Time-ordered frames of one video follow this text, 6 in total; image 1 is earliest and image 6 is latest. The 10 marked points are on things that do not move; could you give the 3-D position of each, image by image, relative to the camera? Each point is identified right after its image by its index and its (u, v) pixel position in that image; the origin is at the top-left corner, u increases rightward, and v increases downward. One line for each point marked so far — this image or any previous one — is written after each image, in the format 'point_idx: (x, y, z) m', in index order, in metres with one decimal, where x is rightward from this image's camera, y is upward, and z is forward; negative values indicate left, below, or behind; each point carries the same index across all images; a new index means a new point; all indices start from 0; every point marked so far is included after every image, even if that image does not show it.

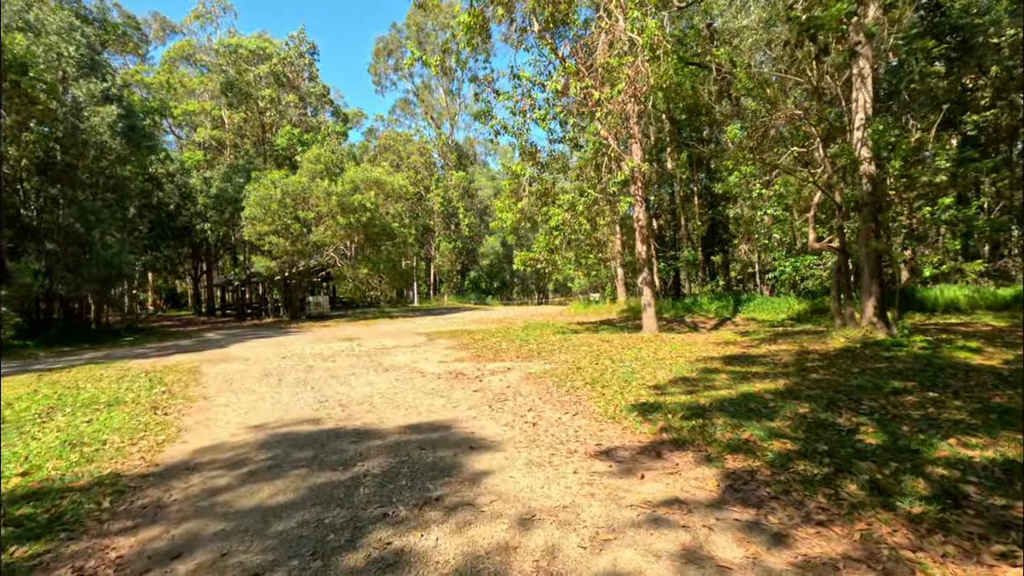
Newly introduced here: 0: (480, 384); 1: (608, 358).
0: (-0.5, -1.6, +8.6) m
1: (+1.9, -1.4, +10.5) m
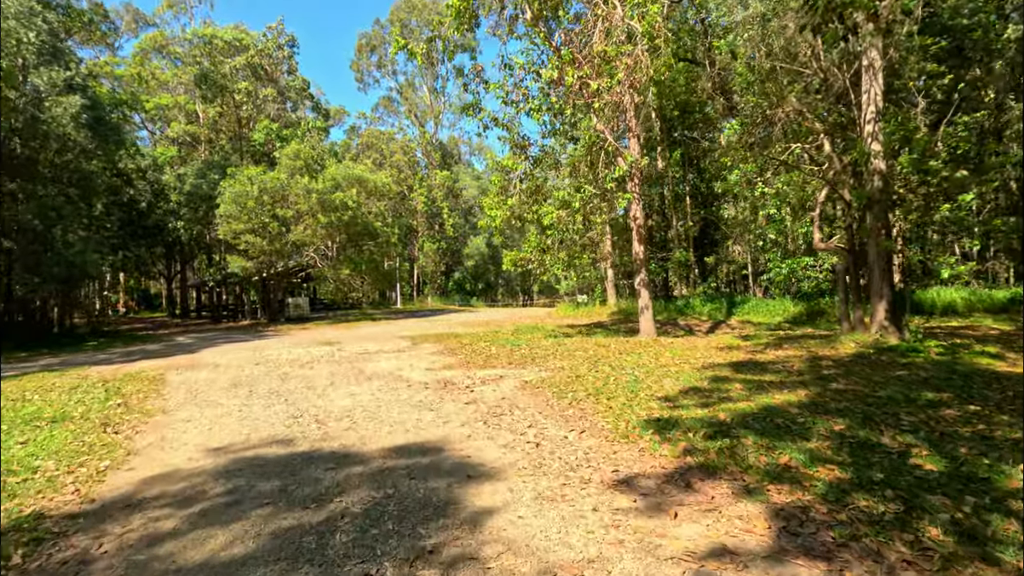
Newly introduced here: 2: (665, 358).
0: (-0.6, -1.6, +7.9) m
1: (+1.8, -1.4, +9.8) m
2: (+3.0, -1.4, +10.3) m
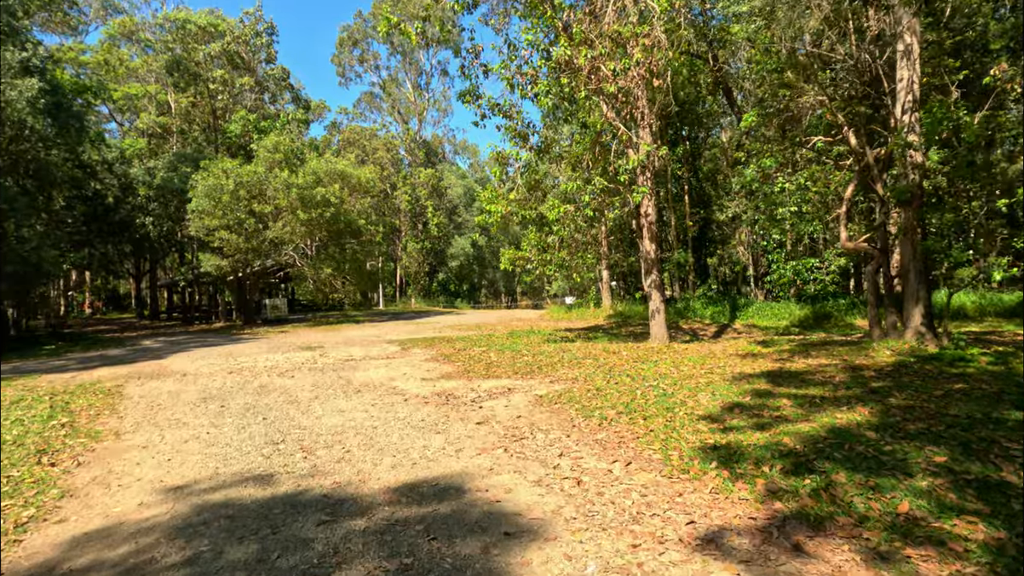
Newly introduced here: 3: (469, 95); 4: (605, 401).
0: (-0.4, -1.6, +6.8) m
1: (+1.9, -1.5, +8.8) m
2: (+3.1, -1.4, +9.4) m
3: (-1.1, +4.8, +13.3) m
4: (+1.2, -1.5, +7.0) m
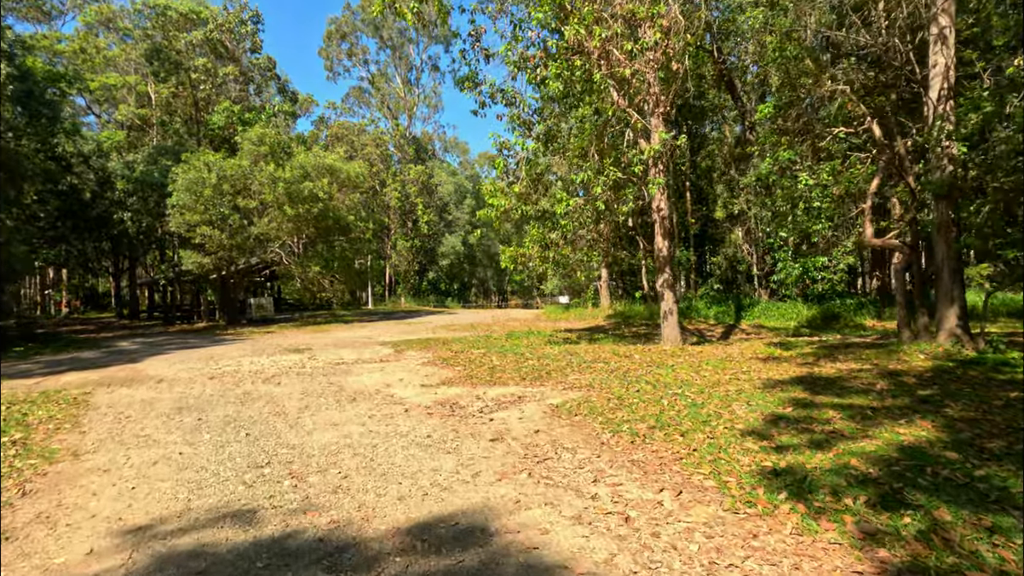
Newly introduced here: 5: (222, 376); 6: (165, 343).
0: (-0.2, -1.6, +6.1) m
1: (+2.0, -1.4, +8.1) m
2: (+3.2, -1.4, +8.8) m
3: (-1.0, +4.9, +12.5) m
4: (+1.4, -1.5, +6.3) m
5: (-5.6, -1.7, +10.2) m
6: (-11.2, -1.8, +17.1) m
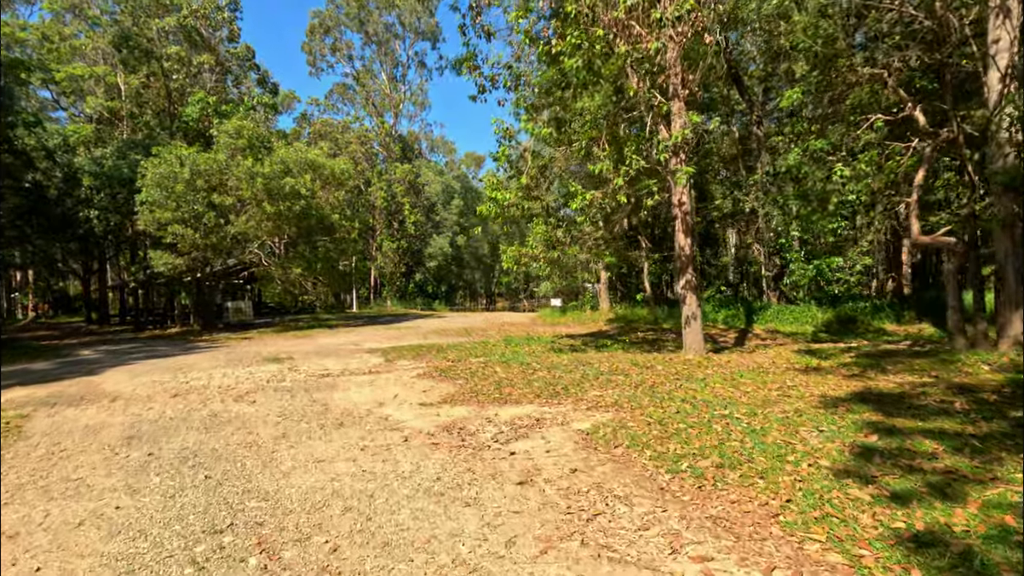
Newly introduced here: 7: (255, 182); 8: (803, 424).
0: (0.0, -1.6, +4.9) m
1: (+2.2, -1.5, +7.0) m
2: (+3.4, -1.4, +7.7) m
3: (-1.0, +4.8, +11.3) m
4: (+1.7, -1.5, +5.2) m
5: (-5.5, -1.8, +8.9) m
6: (-11.2, -1.9, +15.6) m
7: (-9.0, +3.7, +18.7) m
8: (+3.1, -1.5, +5.7) m
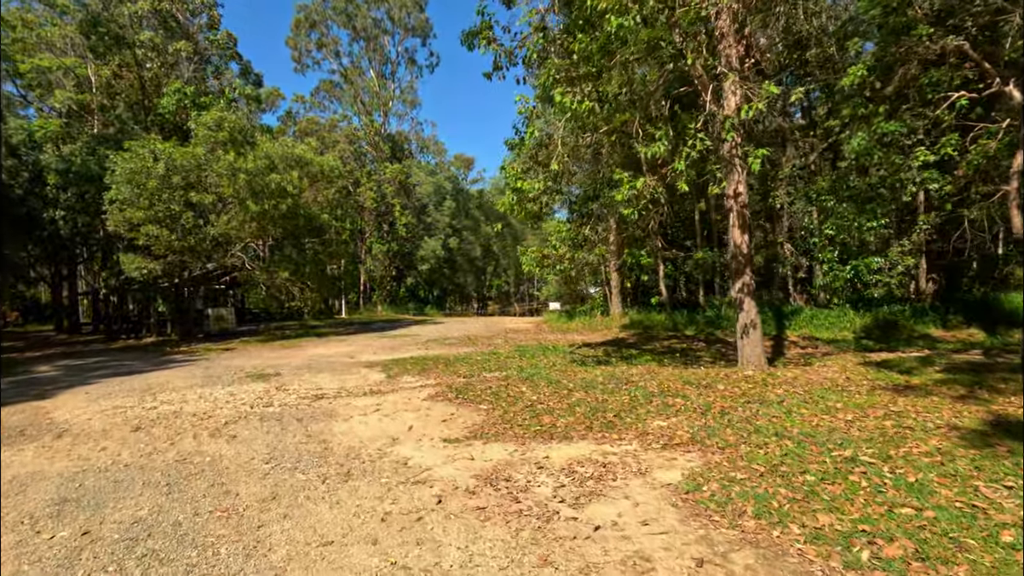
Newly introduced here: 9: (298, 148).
0: (+0.7, -1.7, +3.4) m
1: (+2.8, -1.5, +5.6) m
2: (+3.9, -1.5, +6.3) m
3: (-0.6, +4.7, +9.9) m
4: (+2.3, -1.6, +3.7) m
5: (-5.0, -1.9, +7.3) m
6: (-10.9, -2.1, +13.9) m
7: (-8.8, +3.5, +17.0) m
8: (+3.7, -1.5, +4.3) m
9: (-7.7, +5.1, +19.3) m
